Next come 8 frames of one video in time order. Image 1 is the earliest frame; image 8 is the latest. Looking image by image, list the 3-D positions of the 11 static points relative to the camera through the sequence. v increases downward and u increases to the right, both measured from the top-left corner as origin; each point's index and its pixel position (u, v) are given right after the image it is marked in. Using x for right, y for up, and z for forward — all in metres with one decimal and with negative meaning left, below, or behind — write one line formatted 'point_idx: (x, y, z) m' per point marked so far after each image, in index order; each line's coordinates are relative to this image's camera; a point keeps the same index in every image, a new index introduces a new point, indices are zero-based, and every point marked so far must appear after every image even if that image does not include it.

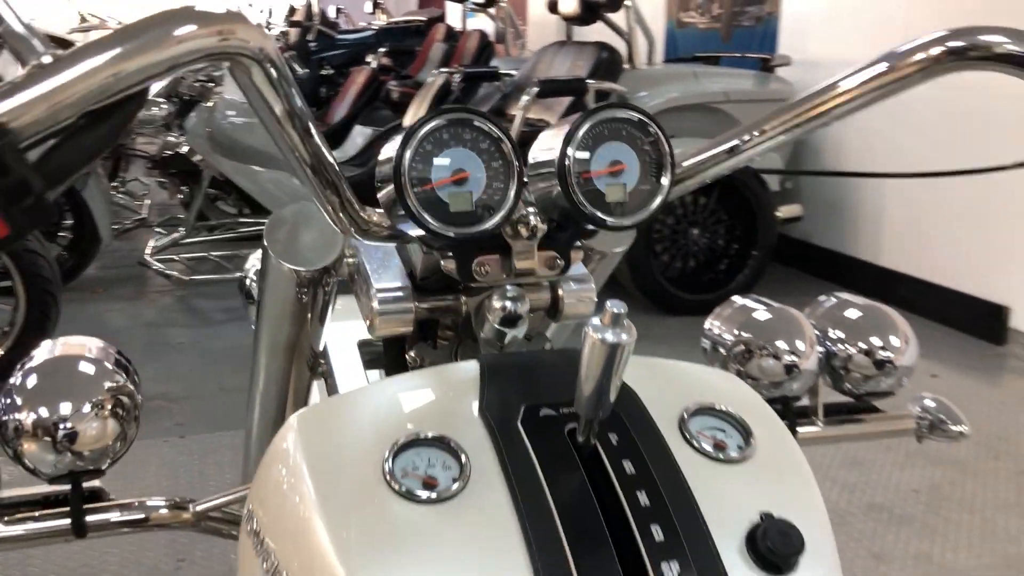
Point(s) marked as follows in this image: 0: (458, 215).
0: (0.0, 0.0, +0.5) m
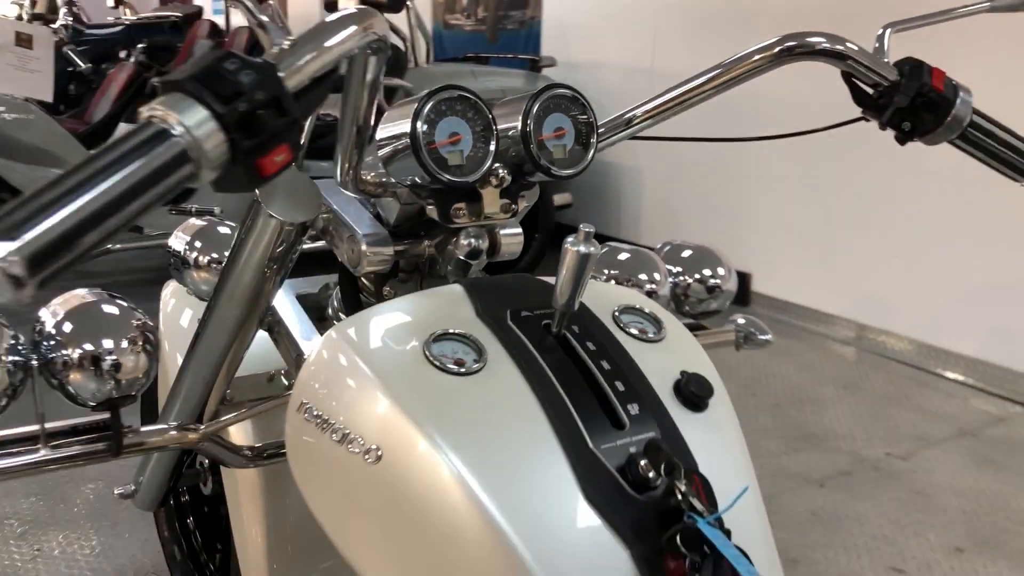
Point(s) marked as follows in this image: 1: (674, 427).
0: (0.0, +0.1, +0.6) m
1: (+0.1, -0.1, +0.7) m
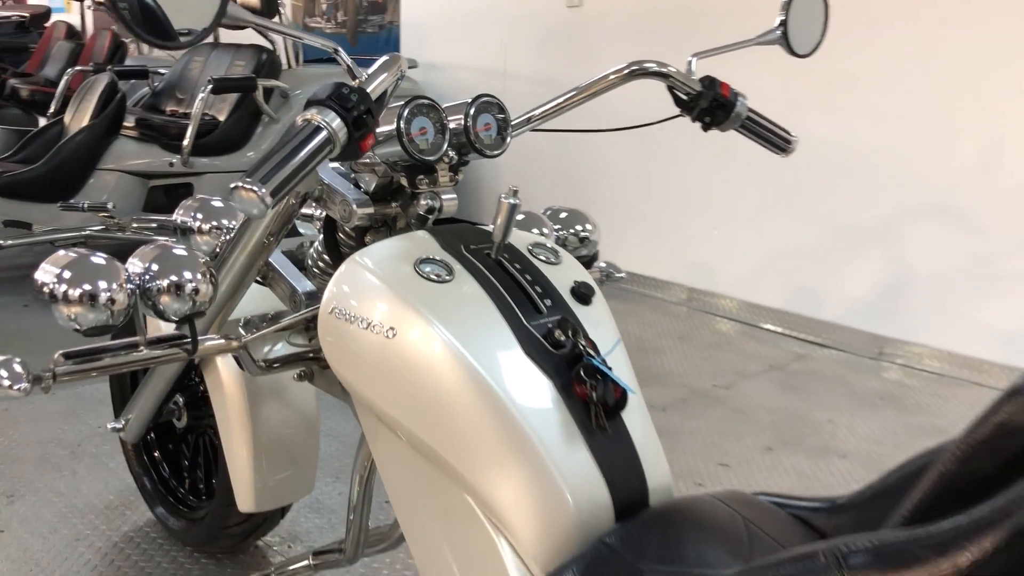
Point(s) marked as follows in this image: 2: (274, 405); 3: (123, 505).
0: (-0.1, +0.1, +1.0) m
1: (+0.1, 0.0, +1.0) m
2: (-0.3, -0.2, +1.4) m
3: (-0.7, -0.4, +1.7) m
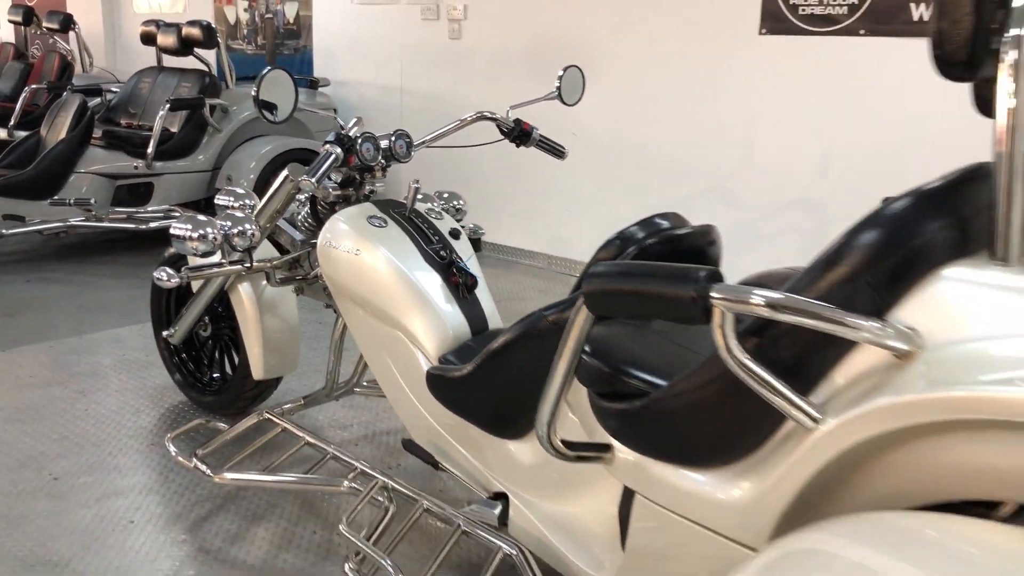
0: (-0.3, +0.3, +1.9) m
1: (-0.1, +0.1, +2.0) m
2: (-0.6, -0.1, +2.2) m
3: (-0.9, -0.3, +2.6) m
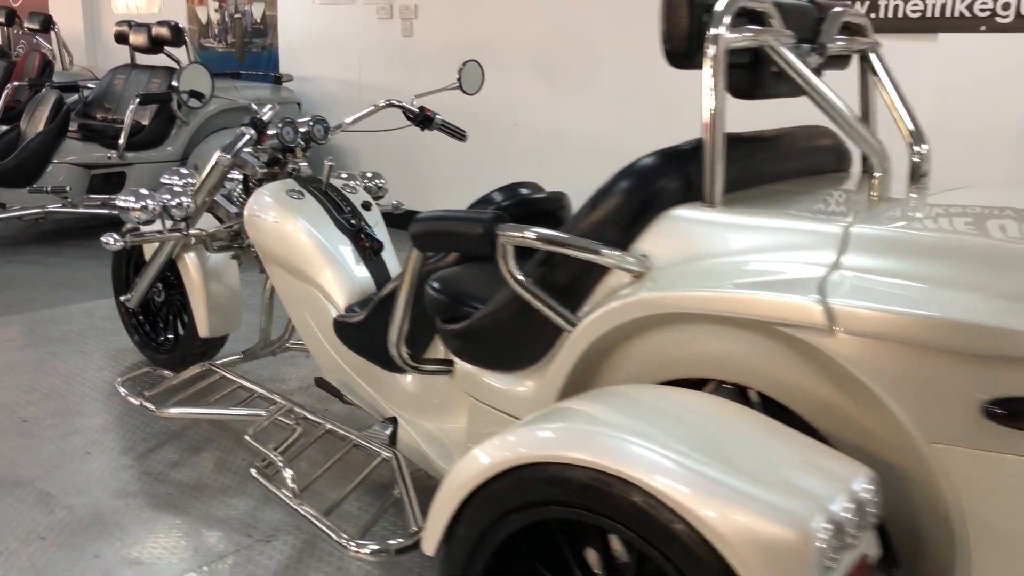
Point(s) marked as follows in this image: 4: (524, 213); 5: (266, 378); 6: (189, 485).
0: (-0.5, +0.3, +2.2) m
1: (-0.4, +0.2, +2.3) m
2: (-0.8, 0.0, +2.6) m
3: (-1.2, -0.2, +2.9) m
4: (0.0, +0.1, +1.8) m
5: (-0.7, -0.2, +2.6) m
6: (-0.7, -0.4, +2.0) m
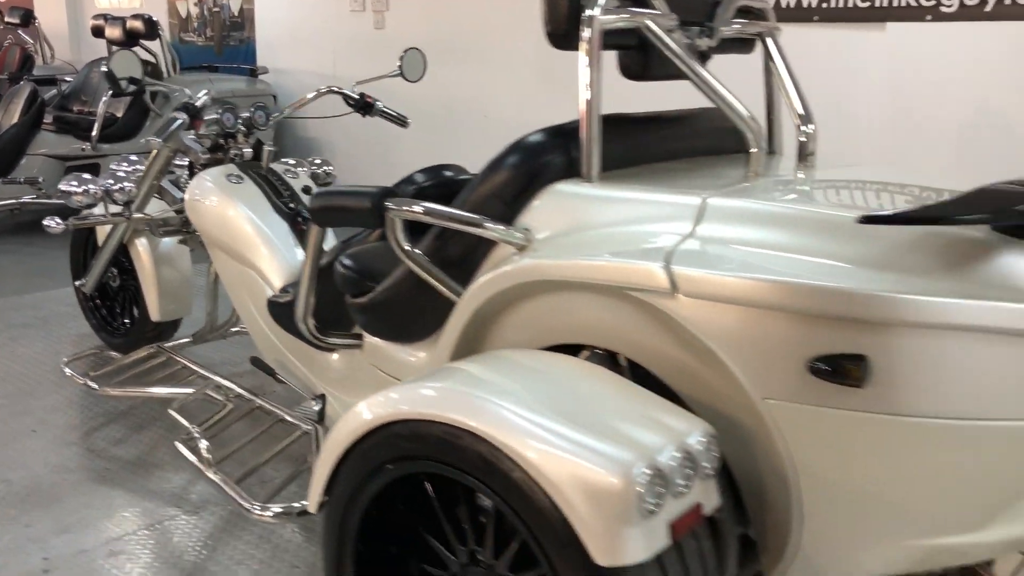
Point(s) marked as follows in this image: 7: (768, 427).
0: (-0.7, +0.4, +2.3) m
1: (-0.5, +0.2, +2.3) m
2: (-0.9, +0.1, +2.6) m
3: (-1.3, -0.2, +2.9) m
4: (-0.1, +0.2, +1.9) m
5: (-0.8, -0.2, +2.7) m
6: (-0.8, -0.4, +2.1) m
7: (+0.3, -0.2, +1.1) m
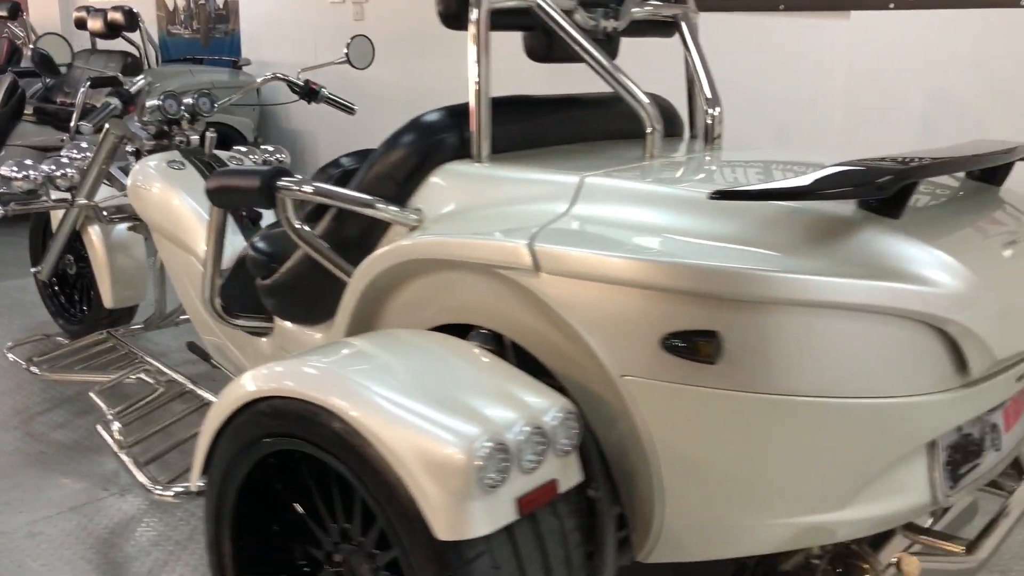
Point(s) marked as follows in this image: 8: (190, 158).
0: (-0.8, +0.4, +2.3) m
1: (-0.6, +0.2, +2.3) m
2: (-1.1, +0.1, +2.6) m
3: (-1.4, -0.1, +2.9) m
4: (-0.3, +0.2, +1.9) m
5: (-1.0, -0.2, +2.7) m
6: (-1.0, -0.3, +2.1) m
7: (+0.1, -0.1, +1.1) m
8: (-0.8, +0.3, +2.3) m
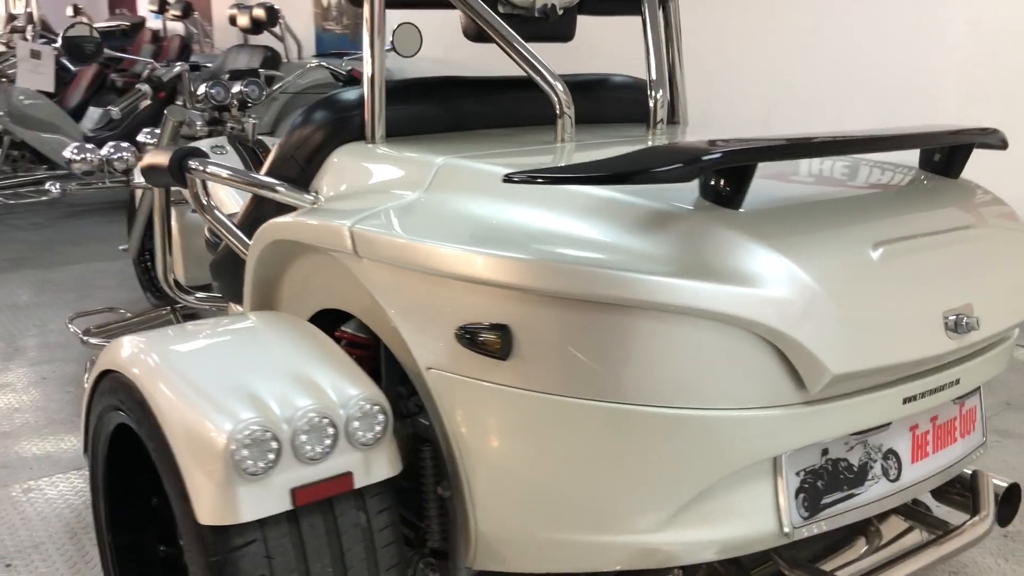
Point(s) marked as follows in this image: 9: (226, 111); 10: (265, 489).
0: (-0.7, +0.5, +2.4) m
1: (-0.6, +0.3, +2.4) m
2: (-0.9, +0.1, +2.8) m
3: (-1.2, 0.0, +3.2) m
4: (-0.3, +0.2, +1.9) m
5: (-0.8, -0.1, +2.8) m
6: (-1.0, -0.3, +2.3) m
7: (-0.1, -0.1, +1.1) m
8: (-0.7, +0.4, +2.4) m
9: (-0.7, +0.4, +2.4) m
10: (-0.2, -0.2, +0.9) m
